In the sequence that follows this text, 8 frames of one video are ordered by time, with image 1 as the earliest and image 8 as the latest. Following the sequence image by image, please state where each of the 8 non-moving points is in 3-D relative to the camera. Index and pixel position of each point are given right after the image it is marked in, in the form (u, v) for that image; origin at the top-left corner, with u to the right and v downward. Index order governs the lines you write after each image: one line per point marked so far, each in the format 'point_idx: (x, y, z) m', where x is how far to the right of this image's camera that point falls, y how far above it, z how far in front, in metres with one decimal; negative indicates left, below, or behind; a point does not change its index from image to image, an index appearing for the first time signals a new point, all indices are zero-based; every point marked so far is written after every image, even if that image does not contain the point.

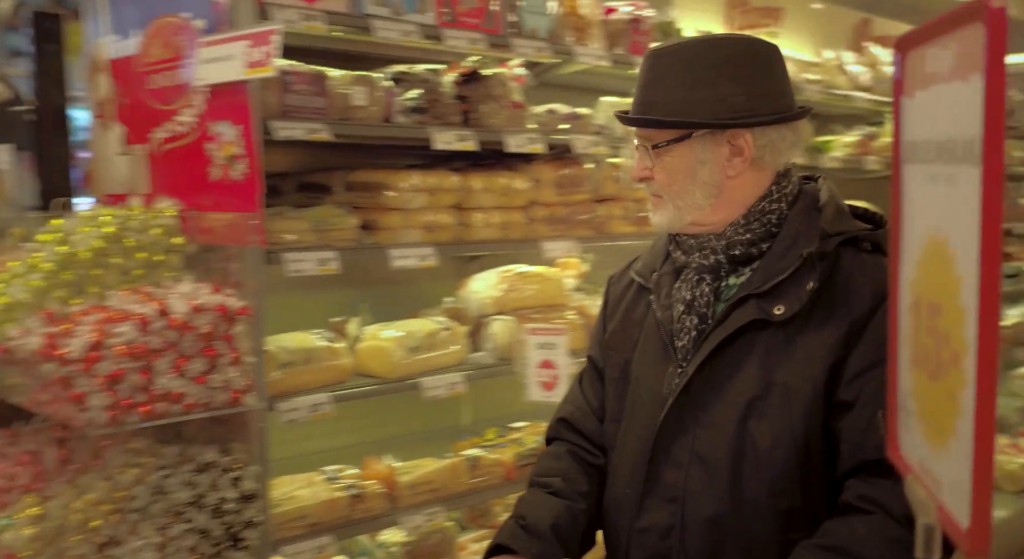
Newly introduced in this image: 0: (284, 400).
0: (-0.5, -0.3, +2.0) m
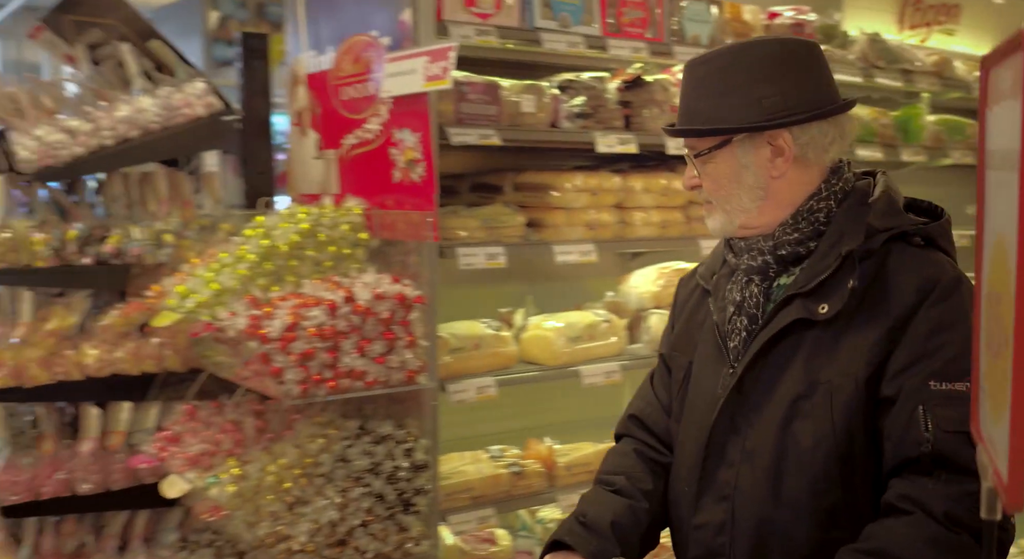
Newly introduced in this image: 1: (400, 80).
0: (-0.1, -0.2, +2.1) m
1: (-0.3, +0.5, +1.9) m
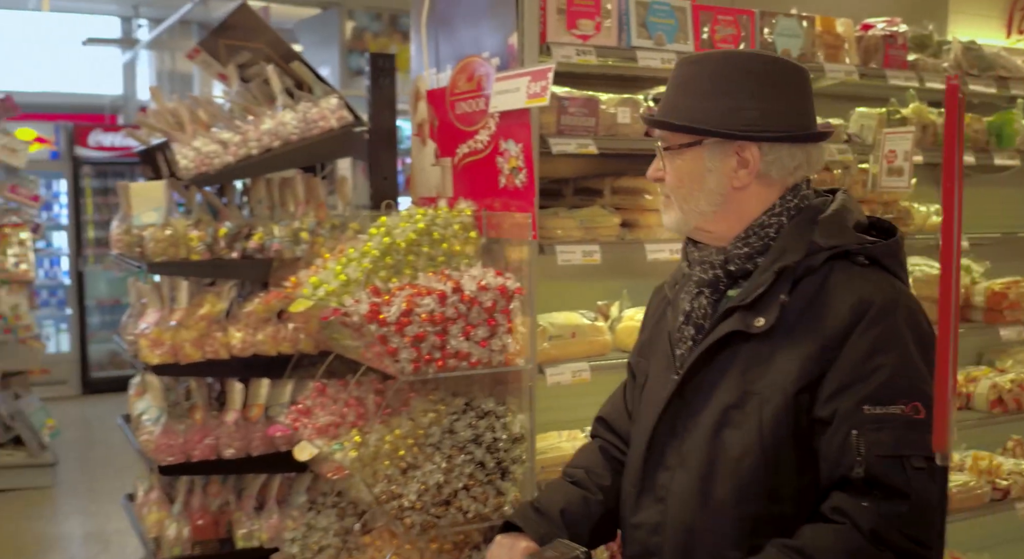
0: (+0.1, -0.2, +2.3) m
1: (0.0, +0.5, +2.1) m
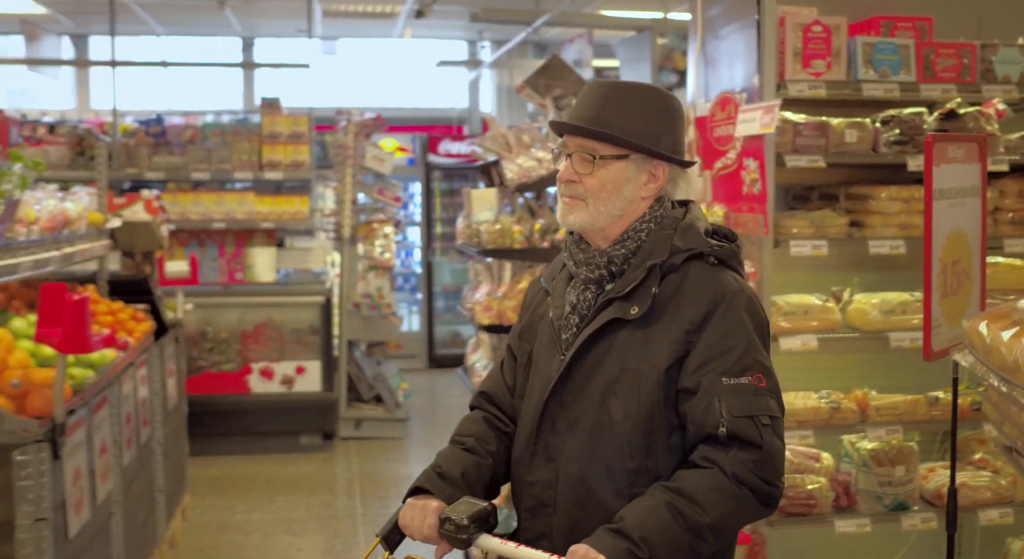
0: (+0.9, -0.2, +2.9) m
1: (+0.8, +0.5, +2.8) m
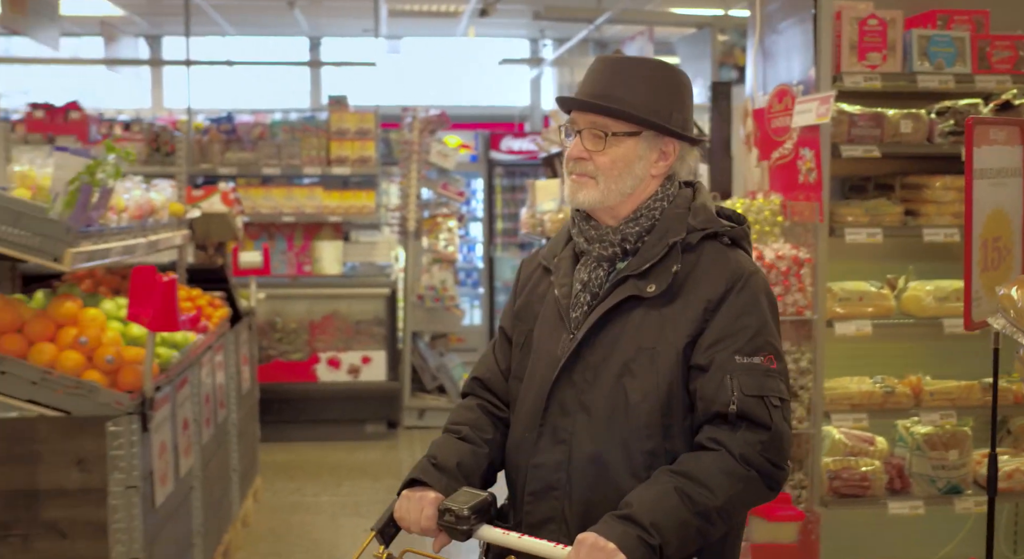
0: (+1.2, -0.1, +3.0) m
1: (+1.0, +0.6, +2.9) m
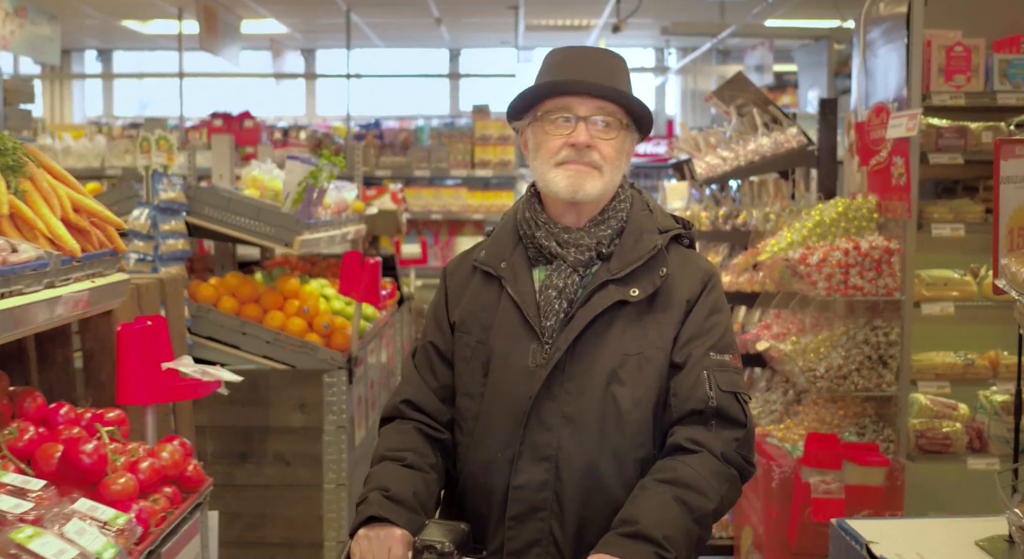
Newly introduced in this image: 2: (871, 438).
0: (+1.7, -0.1, +3.5) m
1: (+1.6, +0.6, +3.4) m
2: (+1.6, -0.7, +3.7) m
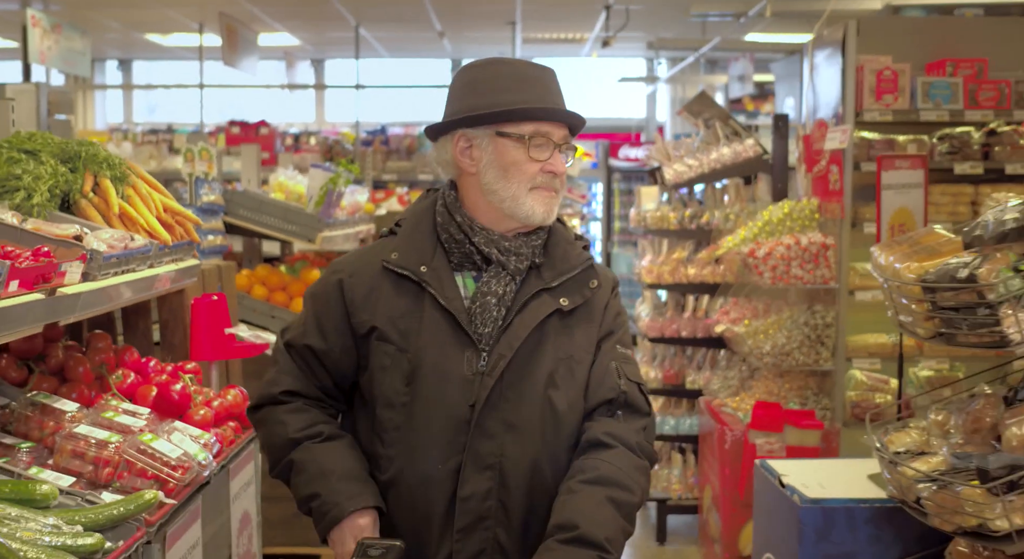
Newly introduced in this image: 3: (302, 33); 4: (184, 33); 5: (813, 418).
0: (+1.7, -0.1, +4.1) m
1: (+1.5, +0.7, +4.0) m
2: (+1.5, -0.6, +4.3) m
3: (-2.6, +3.0, +10.3) m
4: (-4.0, +3.0, +10.3) m
5: (+1.4, -0.7, +4.0) m
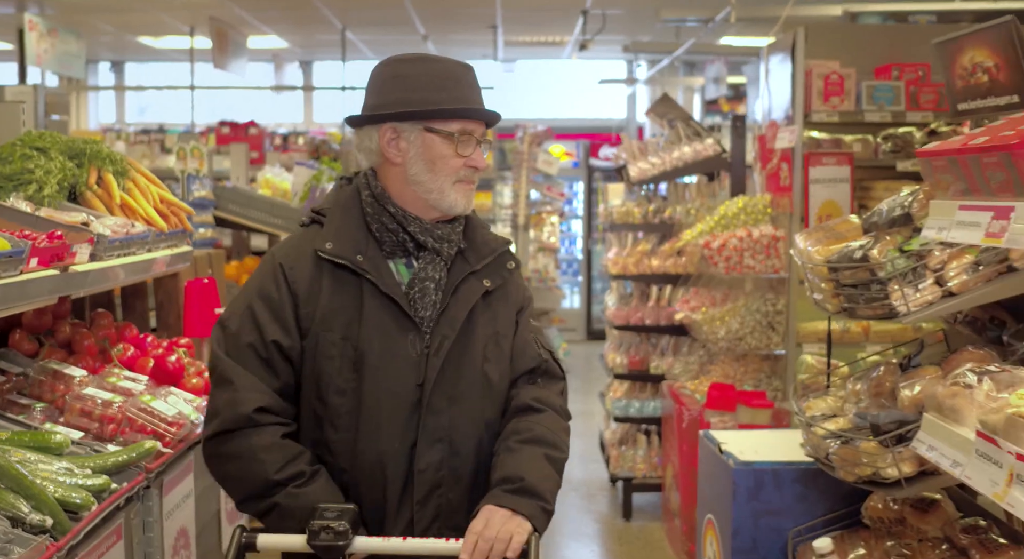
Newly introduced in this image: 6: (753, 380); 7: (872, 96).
0: (+1.5, 0.0, +4.4) m
1: (+1.4, +0.7, +4.4) m
2: (+1.4, -0.6, +4.6) m
3: (-2.8, +3.0, +10.5) m
4: (-4.2, +3.1, +10.6) m
5: (+1.3, -0.6, +4.3) m
6: (+1.3, -0.5, +4.6) m
7: (+1.9, +1.0, +4.5) m
